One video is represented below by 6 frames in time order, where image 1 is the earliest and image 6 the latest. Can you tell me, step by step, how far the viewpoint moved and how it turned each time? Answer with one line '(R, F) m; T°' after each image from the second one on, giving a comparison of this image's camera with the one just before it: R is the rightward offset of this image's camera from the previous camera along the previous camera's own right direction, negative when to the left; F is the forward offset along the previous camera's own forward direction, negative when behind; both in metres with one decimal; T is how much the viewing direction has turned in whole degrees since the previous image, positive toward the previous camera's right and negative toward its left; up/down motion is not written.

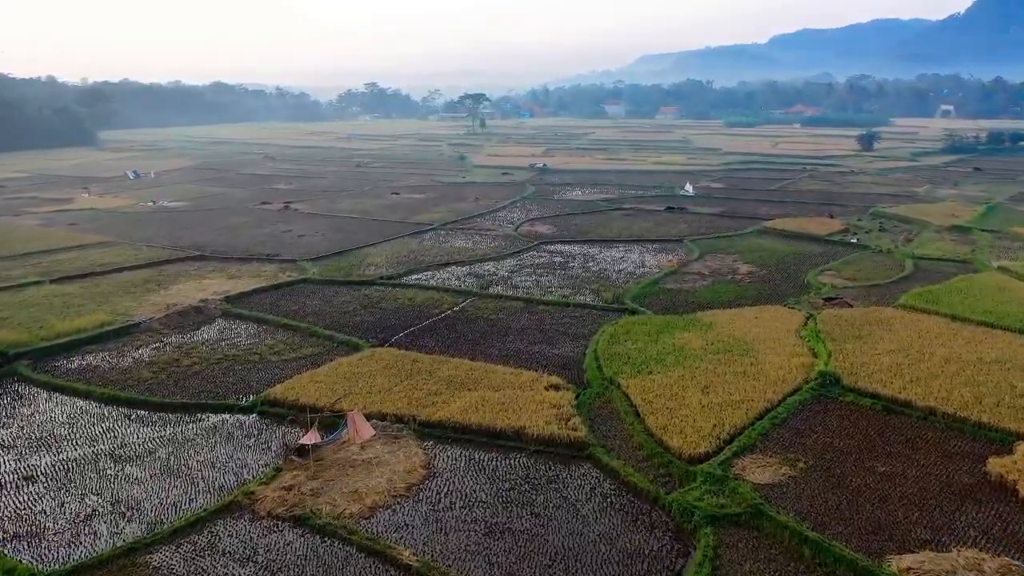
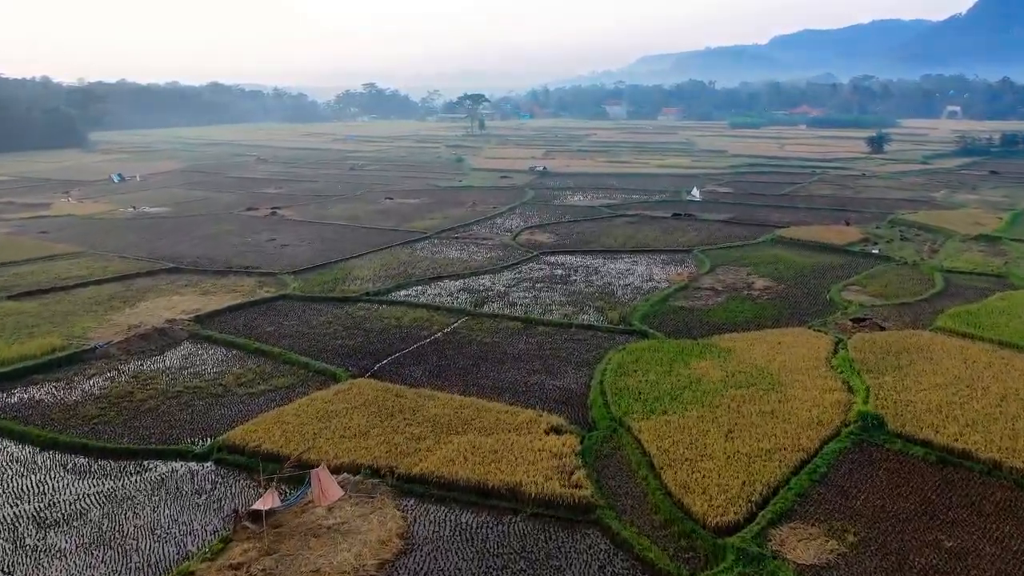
(+0.1, +2.0) m; 0°
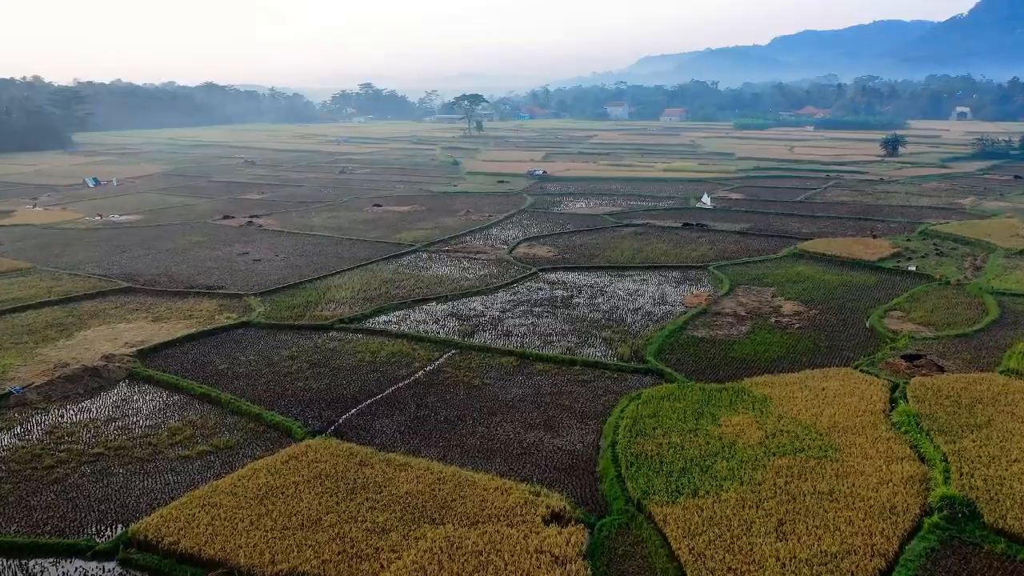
(+0.2, +2.9) m; 0°
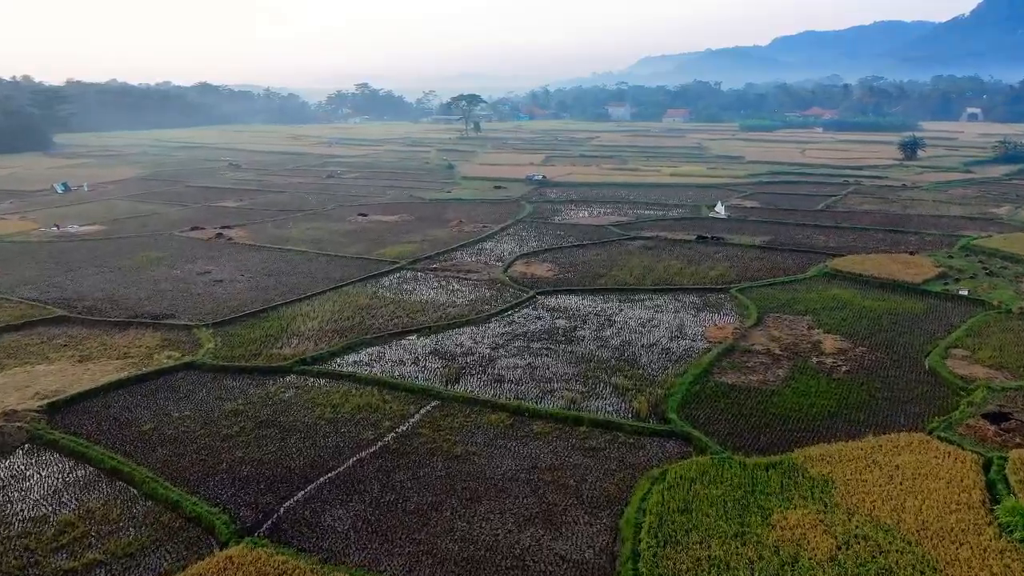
(+0.2, +3.3) m; 0°
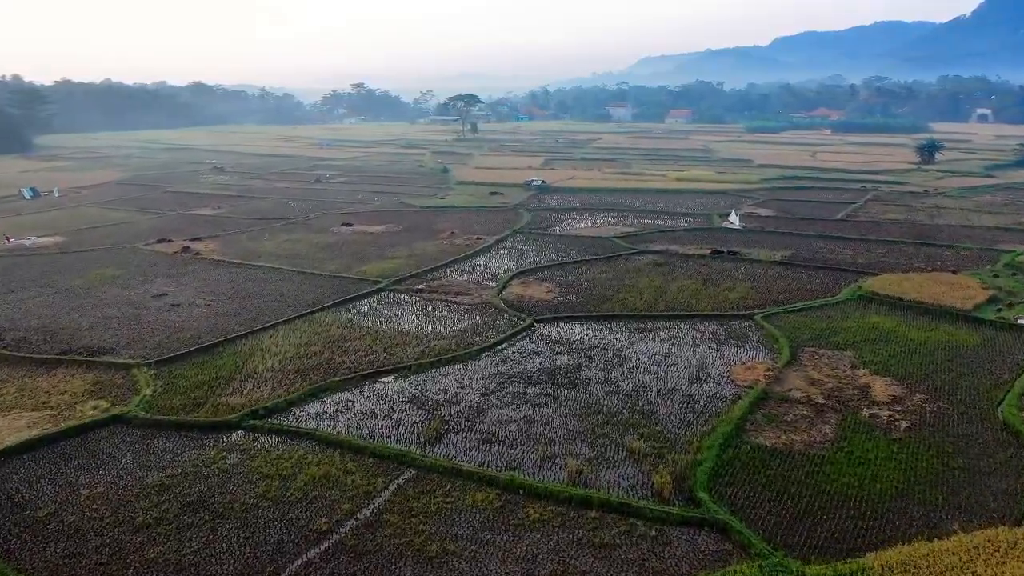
(+0.1, +2.9) m; 0°
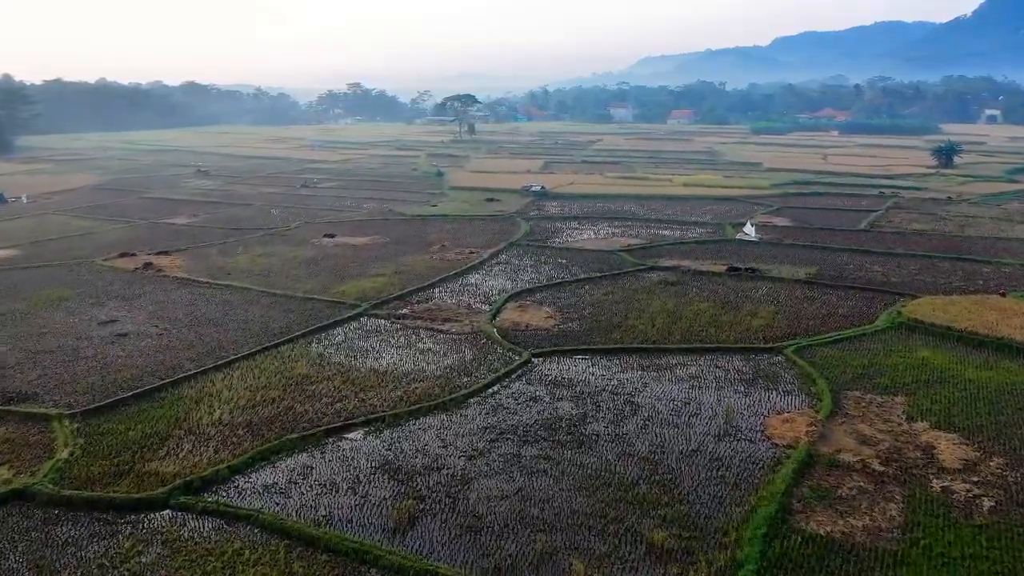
(+0.1, +2.7) m; 0°
